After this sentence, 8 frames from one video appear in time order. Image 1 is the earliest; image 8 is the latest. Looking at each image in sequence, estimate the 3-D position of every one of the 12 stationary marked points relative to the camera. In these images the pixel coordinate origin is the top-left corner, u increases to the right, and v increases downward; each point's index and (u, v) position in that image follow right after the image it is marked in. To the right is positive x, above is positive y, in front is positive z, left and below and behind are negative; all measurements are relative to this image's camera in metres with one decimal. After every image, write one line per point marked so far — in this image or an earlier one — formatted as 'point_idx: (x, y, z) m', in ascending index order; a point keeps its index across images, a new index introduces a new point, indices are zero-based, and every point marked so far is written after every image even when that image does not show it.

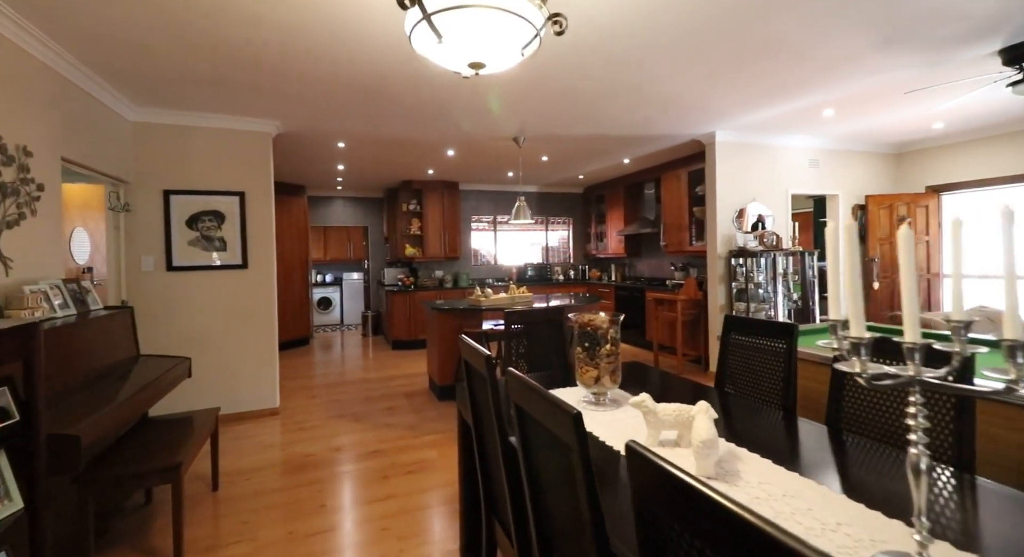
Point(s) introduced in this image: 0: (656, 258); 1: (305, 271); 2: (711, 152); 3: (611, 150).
0: (+2.0, +0.3, +7.1) m
1: (-2.9, +0.1, +7.1) m
2: (+2.0, +1.2, +5.0) m
3: (+1.1, +1.4, +5.5) m
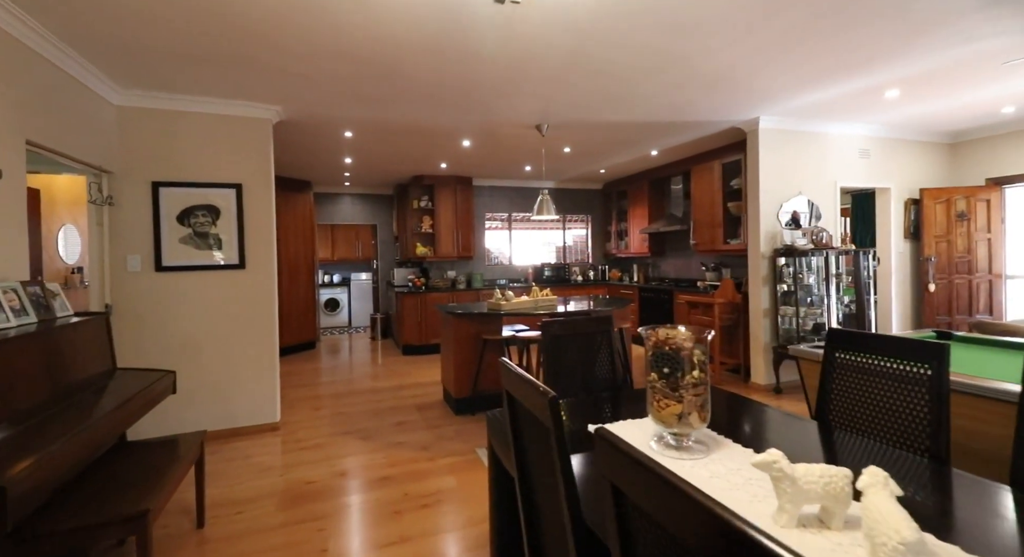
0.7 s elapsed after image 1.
0: (+2.3, +0.3, +6.7) m
1: (-2.7, +0.1, +6.7) m
2: (+2.2, +1.2, +4.5) m
3: (+1.3, +1.4, +5.0) m
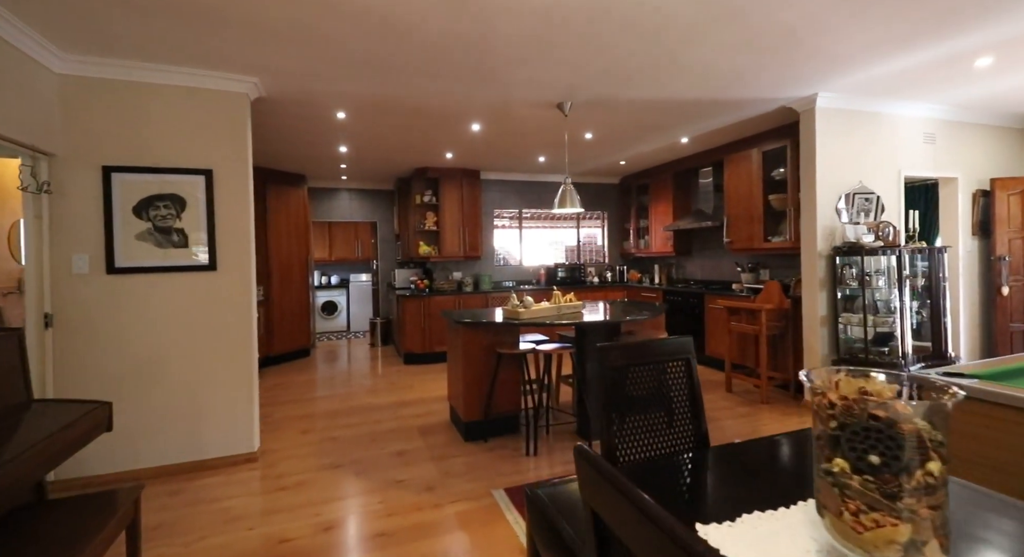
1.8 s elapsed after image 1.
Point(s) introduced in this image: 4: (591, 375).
0: (+2.4, +0.2, +6.1) m
1: (-2.5, +0.1, +6.1) m
2: (+2.3, +1.2, +3.9) m
3: (+1.4, +1.4, +4.4) m
4: (+0.5, -0.7, +3.4) m
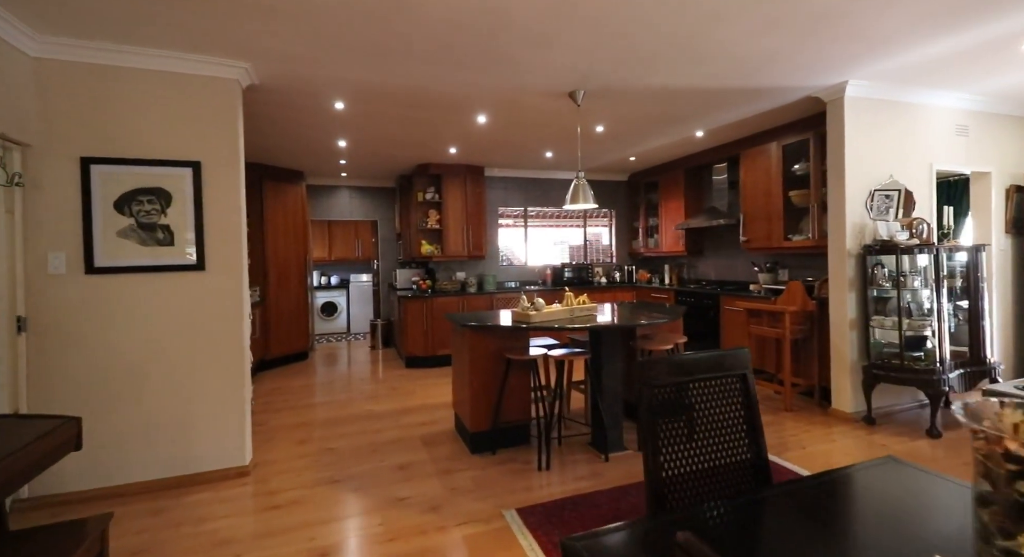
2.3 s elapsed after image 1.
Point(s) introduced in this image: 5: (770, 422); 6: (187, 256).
0: (+2.5, +0.2, +5.8) m
1: (-2.4, +0.1, +5.9) m
2: (+2.4, +1.2, +3.7) m
3: (+1.5, +1.4, +4.2) m
4: (+0.6, -0.7, +3.2) m
5: (+1.9, -1.1, +3.8) m
6: (-1.9, +0.1, +2.9) m
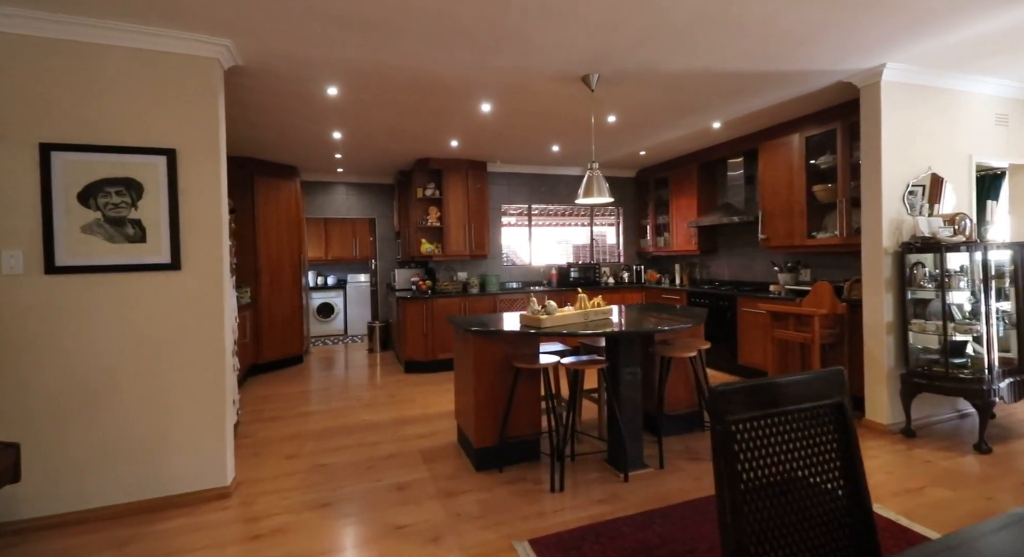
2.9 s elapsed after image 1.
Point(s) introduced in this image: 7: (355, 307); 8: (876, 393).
0: (+2.5, +0.2, +5.6) m
1: (-2.4, +0.1, +5.6) m
2: (+2.4, +1.2, +3.4) m
3: (+1.6, +1.4, +3.9) m
4: (+0.7, -0.7, +2.9) m
5: (+2.0, -1.1, +3.5) m
6: (-1.8, +0.1, +2.6) m
7: (-2.3, -0.4, +7.3) m
8: (+2.5, -0.8, +3.5) m
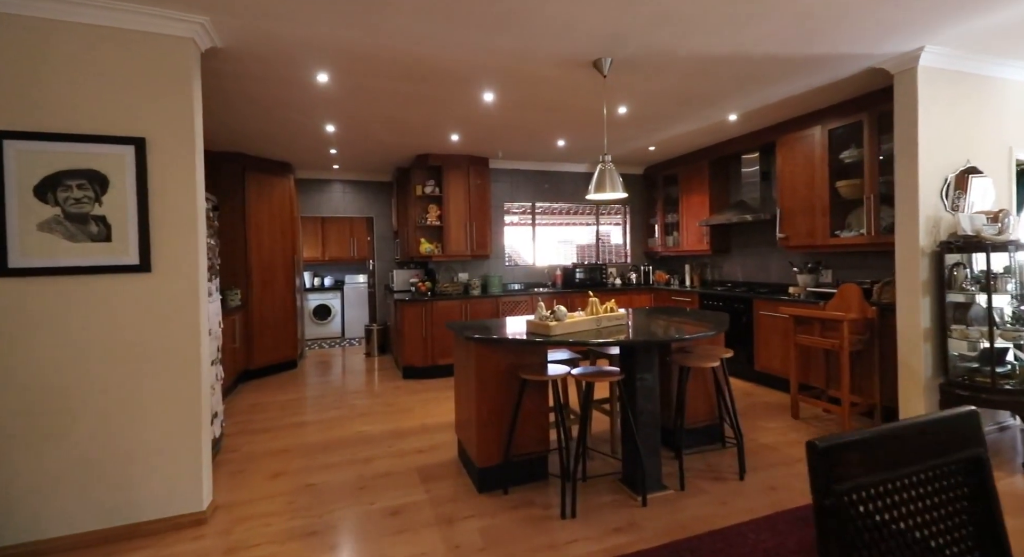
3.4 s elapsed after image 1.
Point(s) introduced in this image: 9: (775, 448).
0: (+2.6, +0.2, +5.3) m
1: (-2.4, 0.0, +5.4) m
2: (+2.5, +1.2, +3.1) m
3: (+1.6, +1.3, +3.6) m
4: (+0.7, -0.7, +2.6) m
5: (+2.0, -1.1, +3.2) m
6: (-1.8, +0.1, +2.4) m
7: (-2.2, -0.4, +7.1) m
8: (+2.5, -0.8, +3.2) m
9: (+1.7, -1.1, +3.2) m
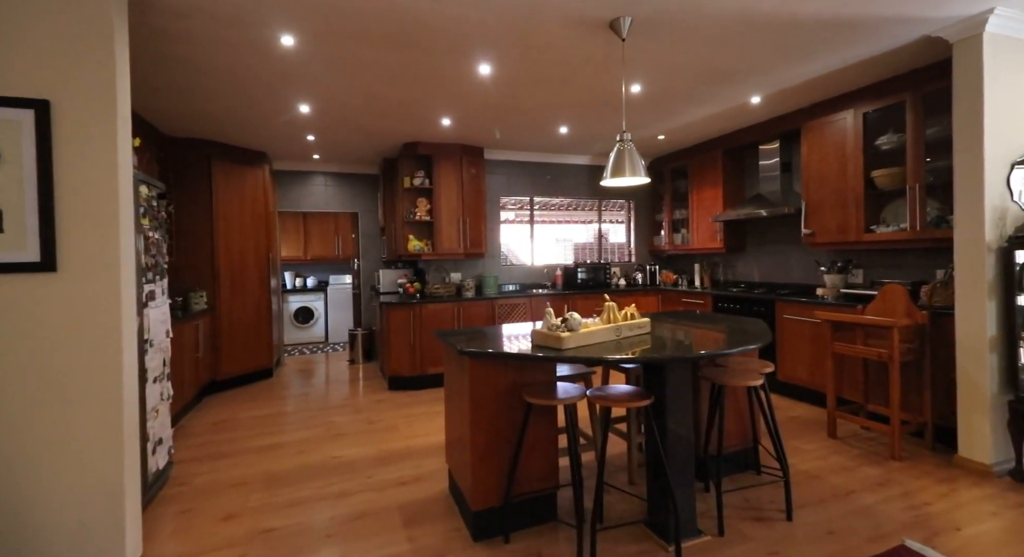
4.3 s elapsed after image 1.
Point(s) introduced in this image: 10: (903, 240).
0: (+2.5, +0.2, +4.9) m
1: (-2.4, 0.0, +4.9) m
2: (+2.5, +1.2, +2.7) m
3: (+1.6, +1.3, +3.2) m
4: (+0.7, -0.7, +2.2) m
5: (+2.0, -1.1, +2.8) m
6: (-1.8, +0.1, +1.9) m
7: (-2.3, -0.4, +6.6) m
8: (+2.5, -0.8, +2.8) m
9: (+1.7, -1.1, +2.8) m
10: (+2.7, +0.3, +3.5) m
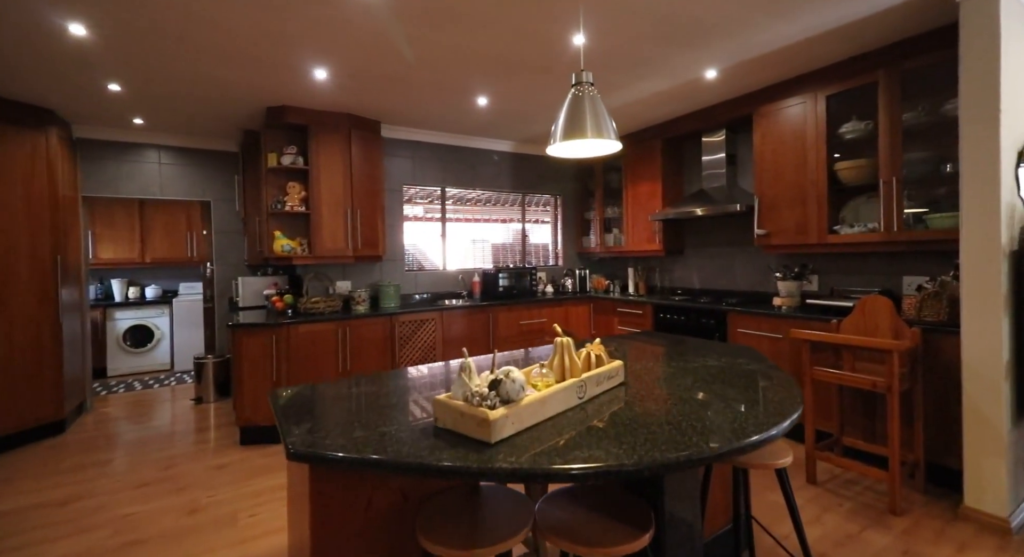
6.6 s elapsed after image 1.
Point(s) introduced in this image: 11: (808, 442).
0: (+1.8, +0.2, +4.3) m
1: (-3.1, 0.0, +3.5) m
2: (+2.1, +1.1, +2.2) m
3: (+1.1, +1.3, +2.5) m
4: (+0.4, -0.7, +1.4) m
5: (+1.6, -1.1, +2.1) m
6: (-2.0, 0.0, +0.6) m
7: (-3.3, -0.5, +5.2) m
8: (+2.1, -0.9, +2.3) m
9: (+1.3, -1.1, +2.1) m
10: (+2.2, +0.2, +3.0) m
11: (+1.6, -0.9, +2.8) m
